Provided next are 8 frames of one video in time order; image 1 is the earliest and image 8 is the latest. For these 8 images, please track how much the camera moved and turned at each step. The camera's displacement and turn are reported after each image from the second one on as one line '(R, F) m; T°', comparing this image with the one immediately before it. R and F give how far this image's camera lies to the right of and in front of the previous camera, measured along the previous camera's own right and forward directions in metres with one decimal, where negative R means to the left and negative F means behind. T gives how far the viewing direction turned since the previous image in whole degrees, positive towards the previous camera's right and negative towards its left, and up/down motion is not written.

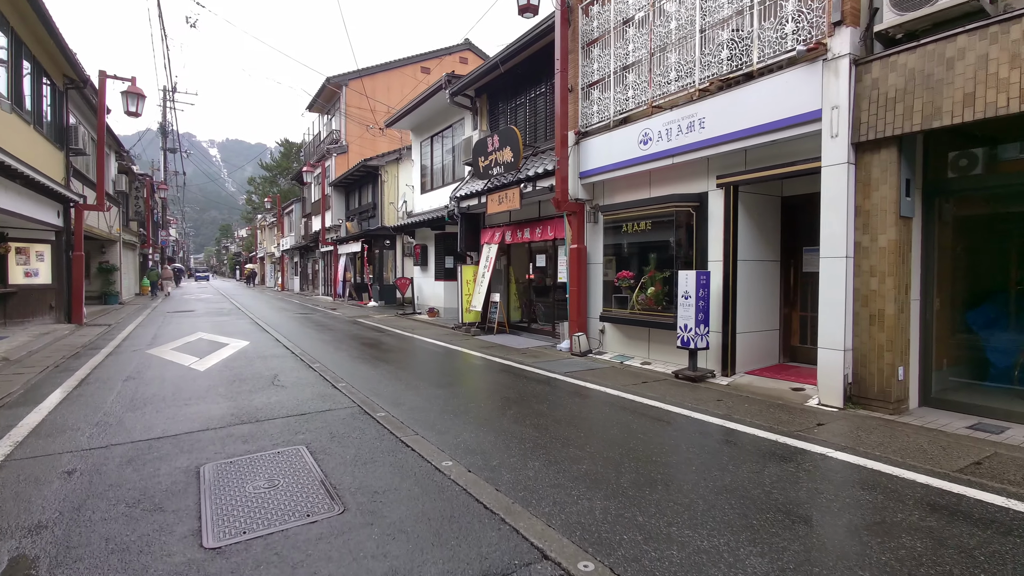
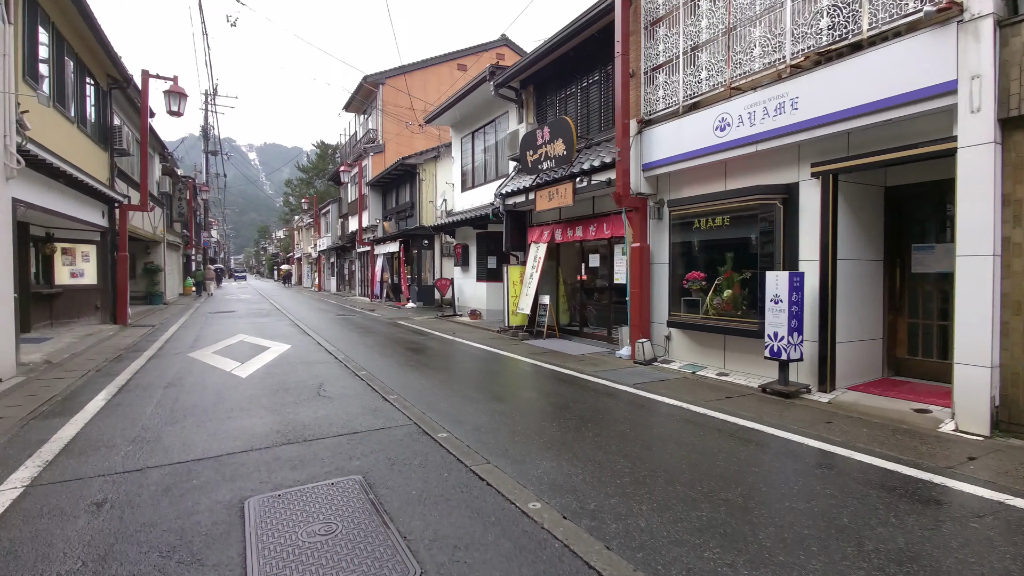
(-0.4, +0.7) m; -3°
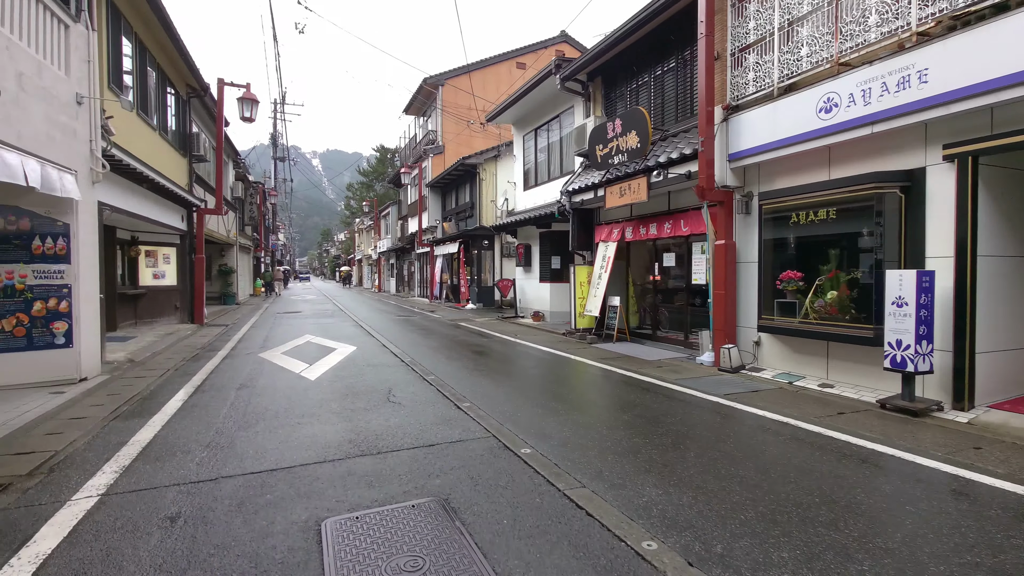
(-0.3, +0.4) m; -6°
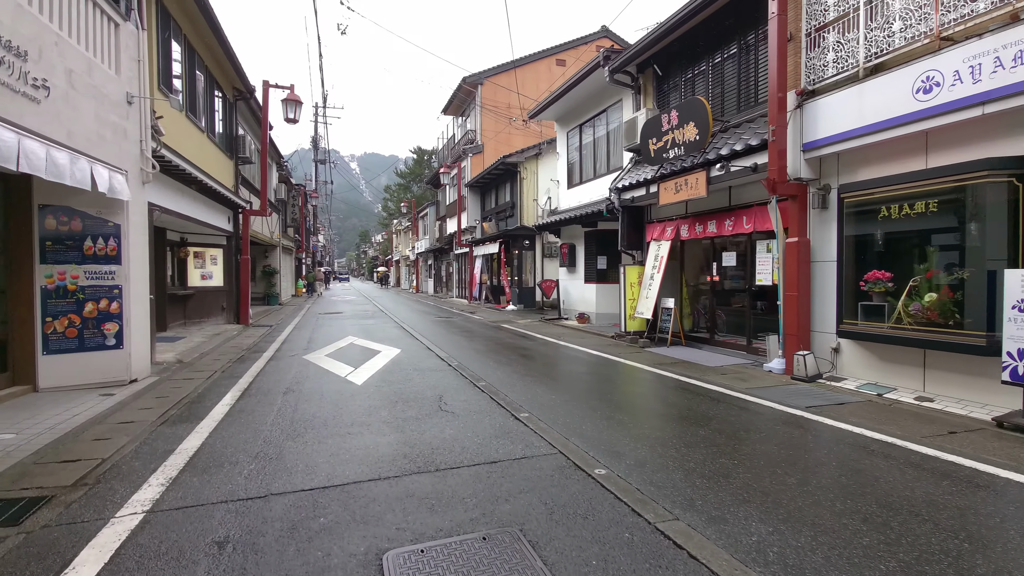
(-0.3, +0.4) m; -4°
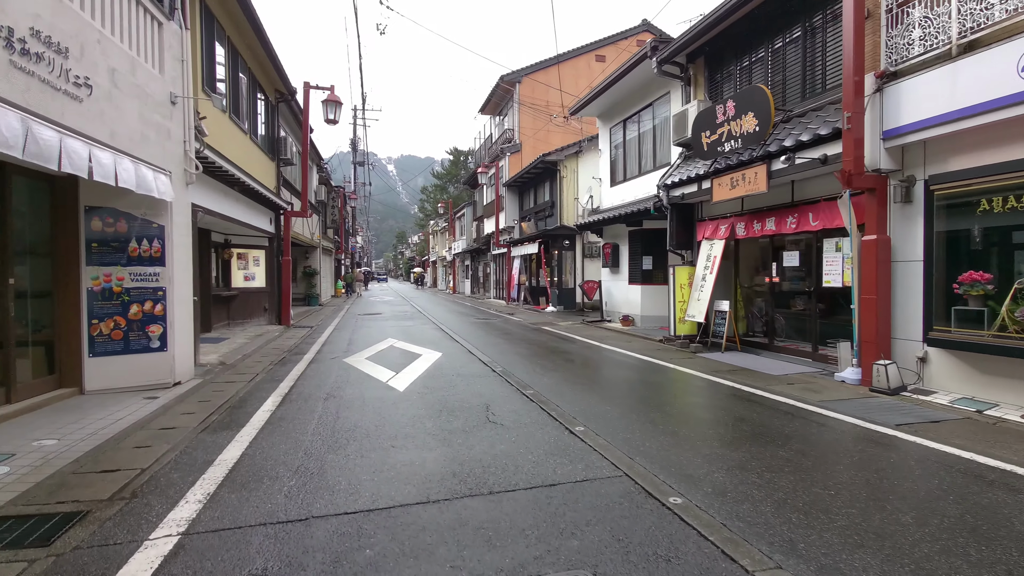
(-0.2, +0.4) m; -4°
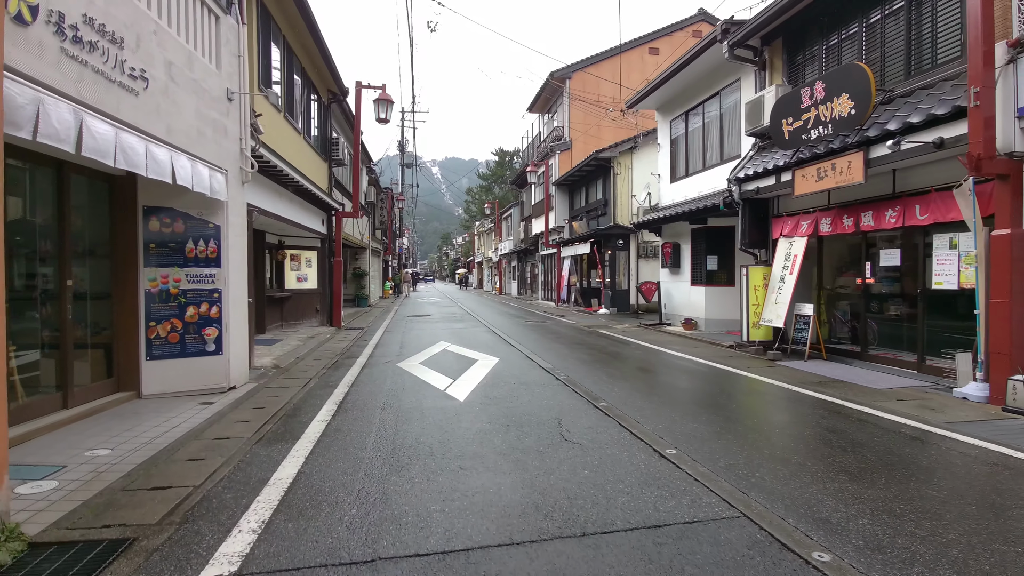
(-0.3, +0.5) m; -5°
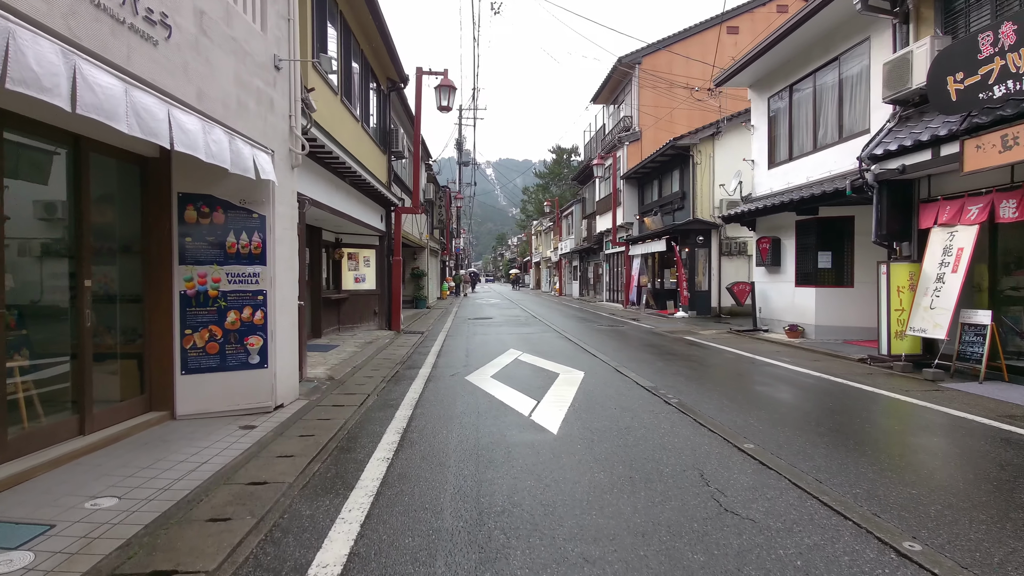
(-0.5, +1.3) m; -6°
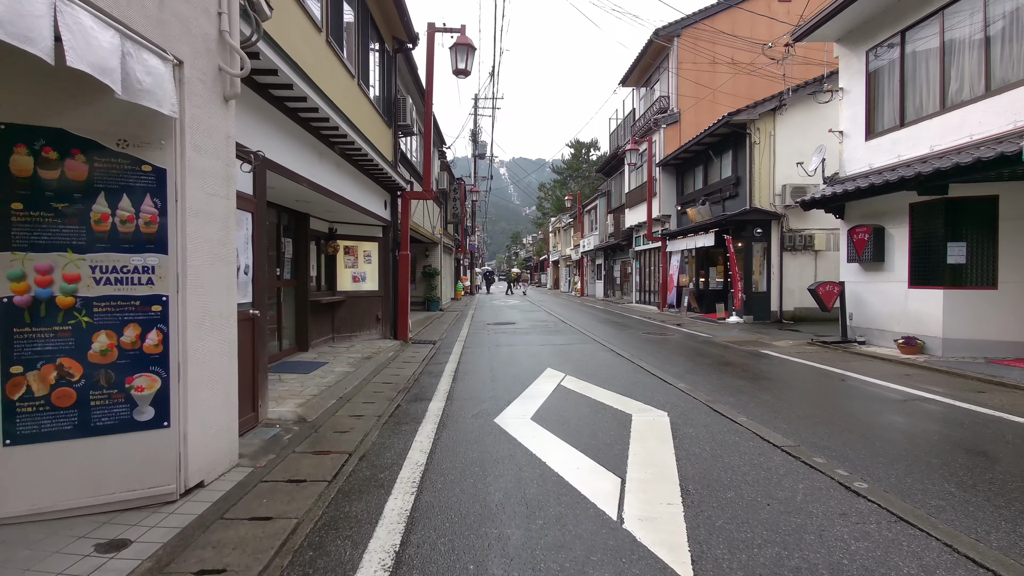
(-0.4, +2.4) m; -1°
